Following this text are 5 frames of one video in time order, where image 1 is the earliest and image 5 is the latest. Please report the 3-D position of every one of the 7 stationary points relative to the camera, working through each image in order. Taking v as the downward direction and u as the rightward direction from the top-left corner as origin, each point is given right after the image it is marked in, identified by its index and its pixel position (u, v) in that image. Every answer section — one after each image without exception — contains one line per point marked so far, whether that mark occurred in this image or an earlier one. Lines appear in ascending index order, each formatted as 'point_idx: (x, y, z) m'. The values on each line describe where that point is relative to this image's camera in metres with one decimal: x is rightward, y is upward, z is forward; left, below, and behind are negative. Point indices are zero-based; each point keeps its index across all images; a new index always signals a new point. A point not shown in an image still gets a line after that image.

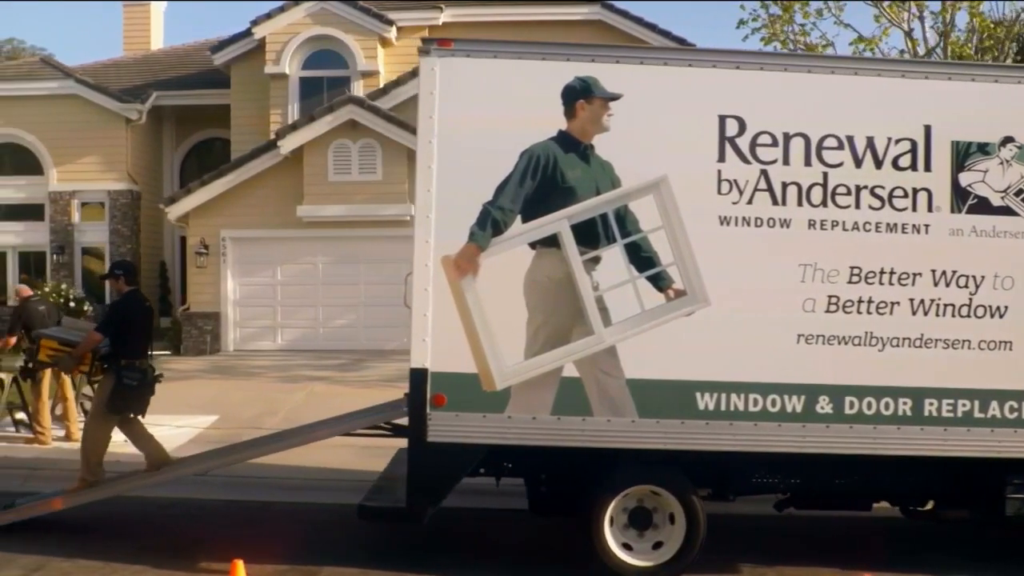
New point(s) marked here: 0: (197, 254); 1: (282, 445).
0: (-5.9, +0.6, +18.0) m
1: (-1.9, -1.3, +8.0) m
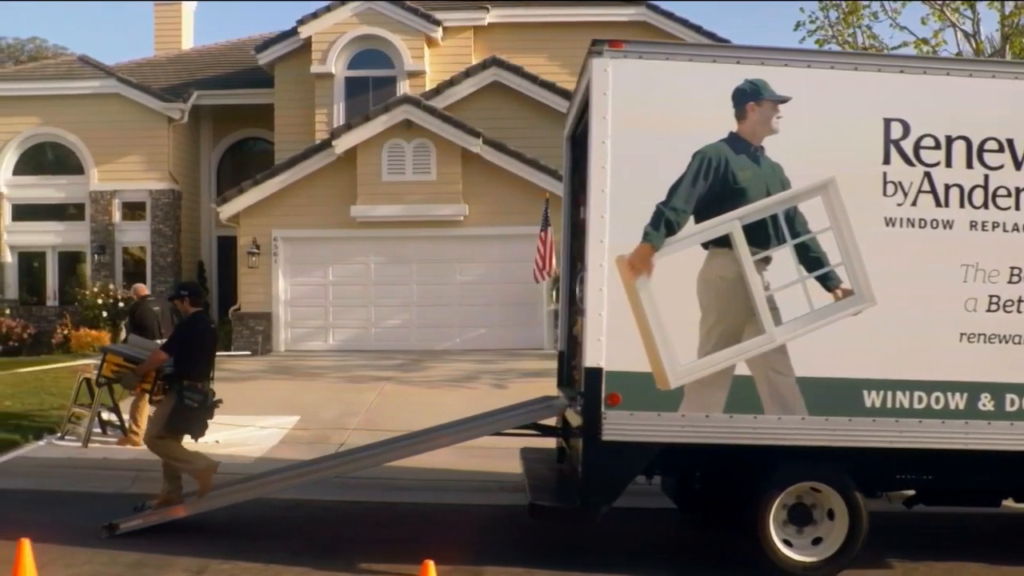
0: (-4.9, +0.6, +17.9) m
1: (-0.7, -1.3, +8.0) m
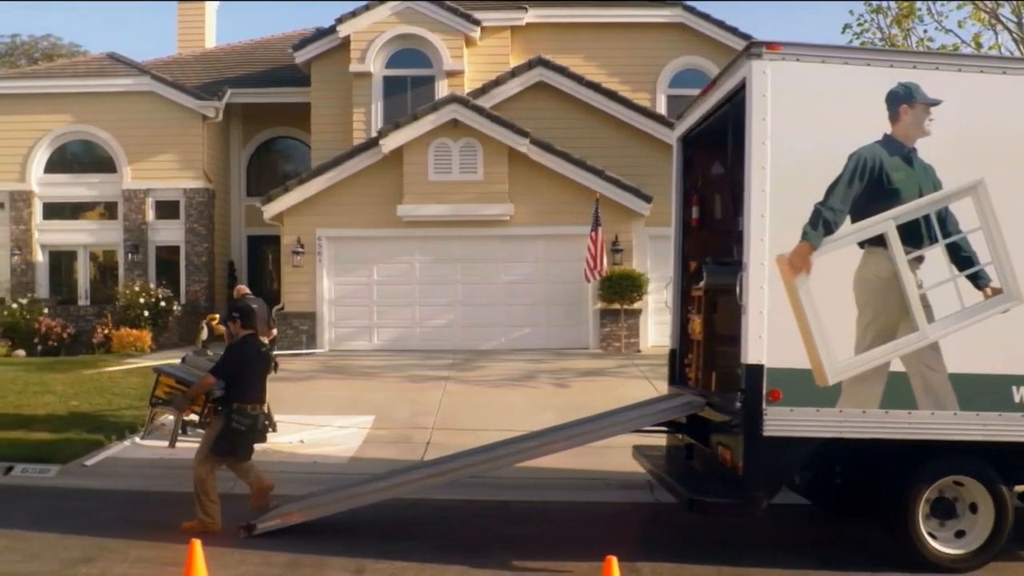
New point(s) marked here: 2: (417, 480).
0: (-4.1, +0.6, +17.8) m
1: (+0.5, -1.3, +8.1) m
2: (-0.8, -1.6, +8.2) m
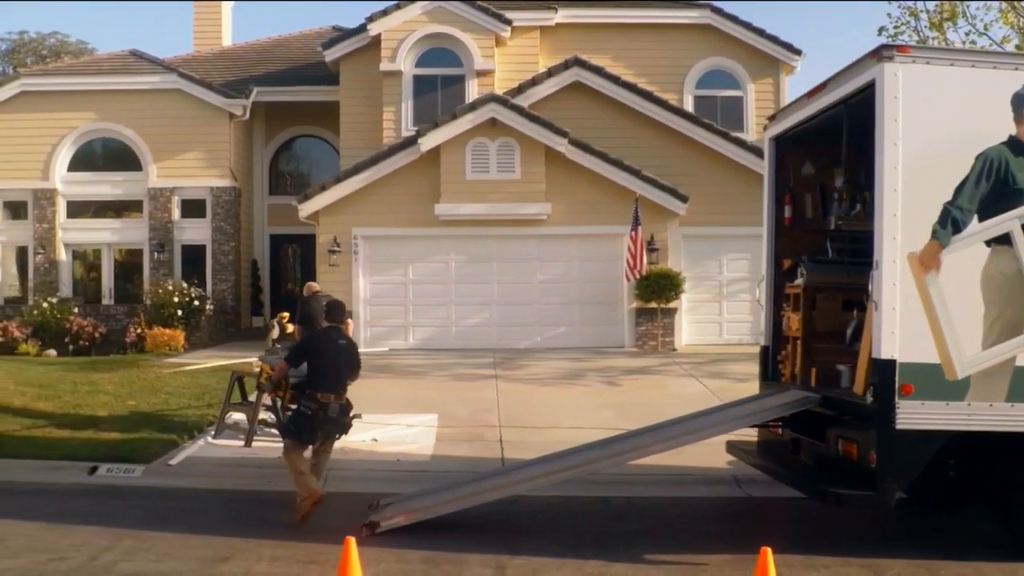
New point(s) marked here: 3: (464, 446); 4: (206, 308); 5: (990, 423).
0: (-3.4, +0.7, +17.8) m
1: (+1.5, -1.3, +8.2) m
2: (+0.2, -1.6, +8.3) m
3: (-0.6, -1.9, +11.6) m
4: (-5.9, -0.4, +18.5) m
5: (+3.6, -1.0, +7.3) m
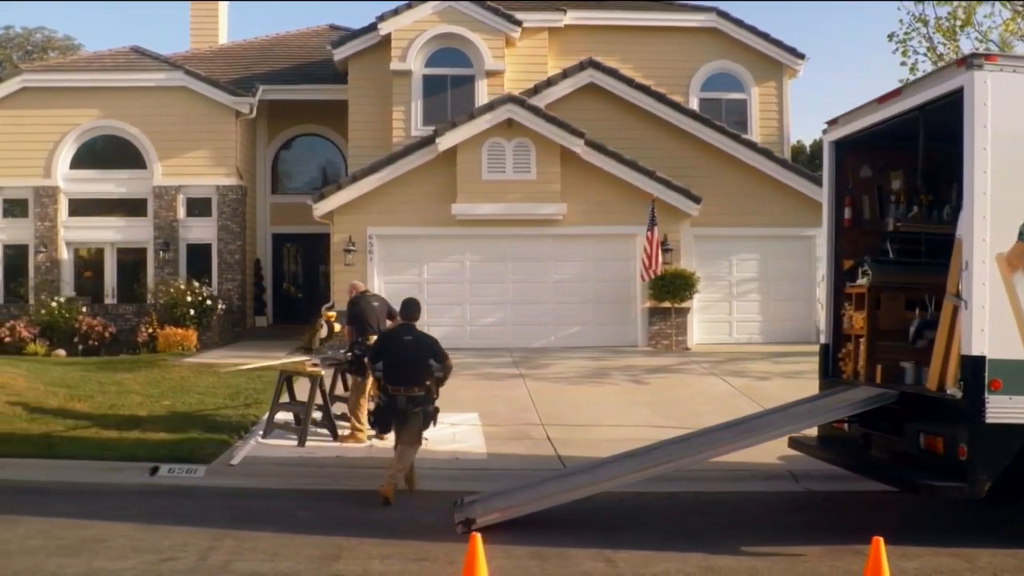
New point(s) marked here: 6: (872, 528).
0: (-3.1, +0.7, +17.7) m
1: (+2.3, -1.3, +8.4) m
2: (+1.0, -1.6, +8.4) m
3: (0.0, -1.9, +11.7) m
4: (-5.7, -0.4, +18.4) m
5: (+4.4, -1.0, +7.7) m
6: (+3.1, -2.0, +8.3) m
